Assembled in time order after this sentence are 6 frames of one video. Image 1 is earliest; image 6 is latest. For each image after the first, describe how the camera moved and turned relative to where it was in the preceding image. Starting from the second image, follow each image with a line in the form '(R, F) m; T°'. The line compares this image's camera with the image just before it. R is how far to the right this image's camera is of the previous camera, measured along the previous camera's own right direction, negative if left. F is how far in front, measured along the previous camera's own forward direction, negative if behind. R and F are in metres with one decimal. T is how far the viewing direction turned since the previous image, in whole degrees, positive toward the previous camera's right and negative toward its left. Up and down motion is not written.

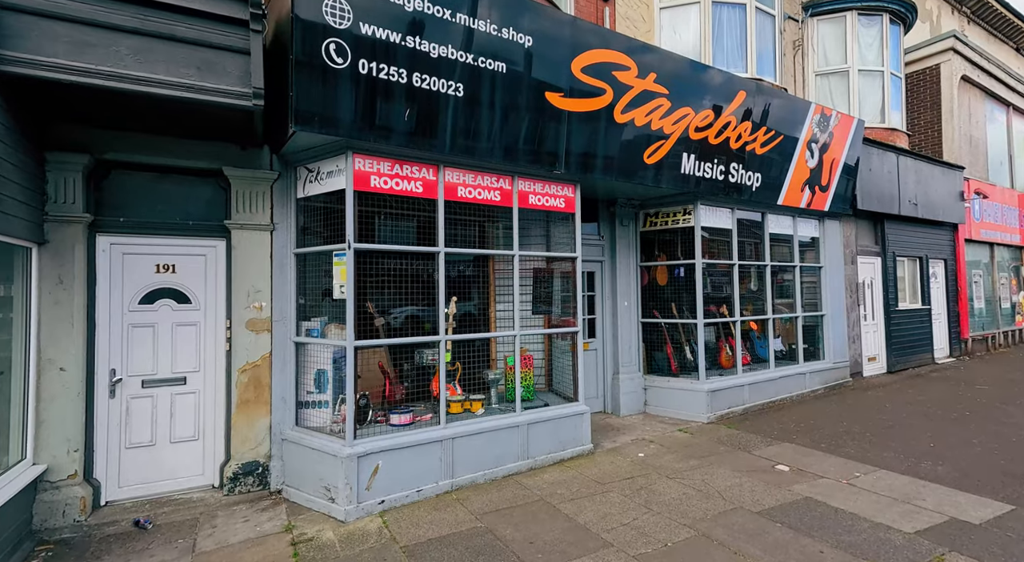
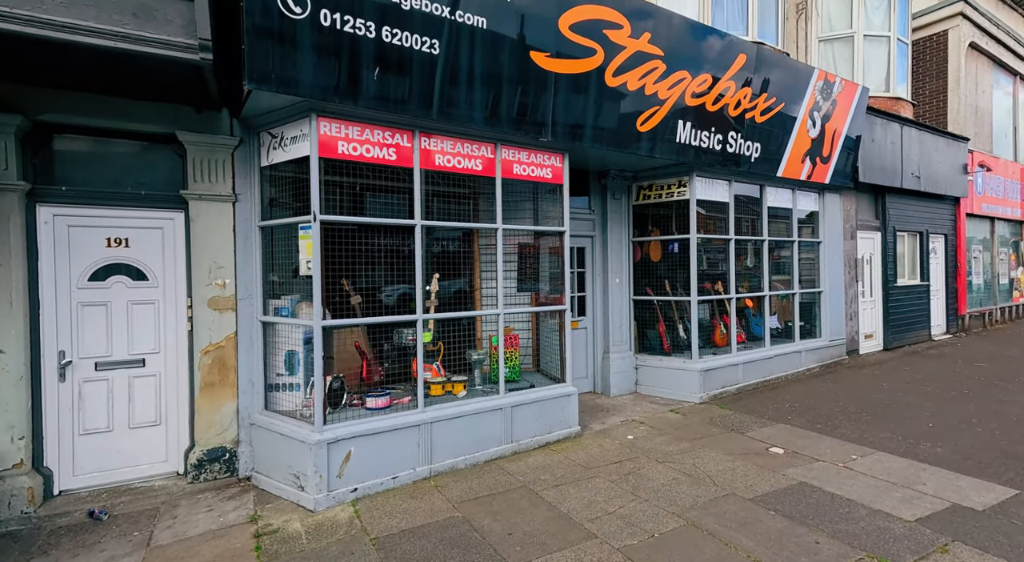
(+0.1, +0.3) m; 0°
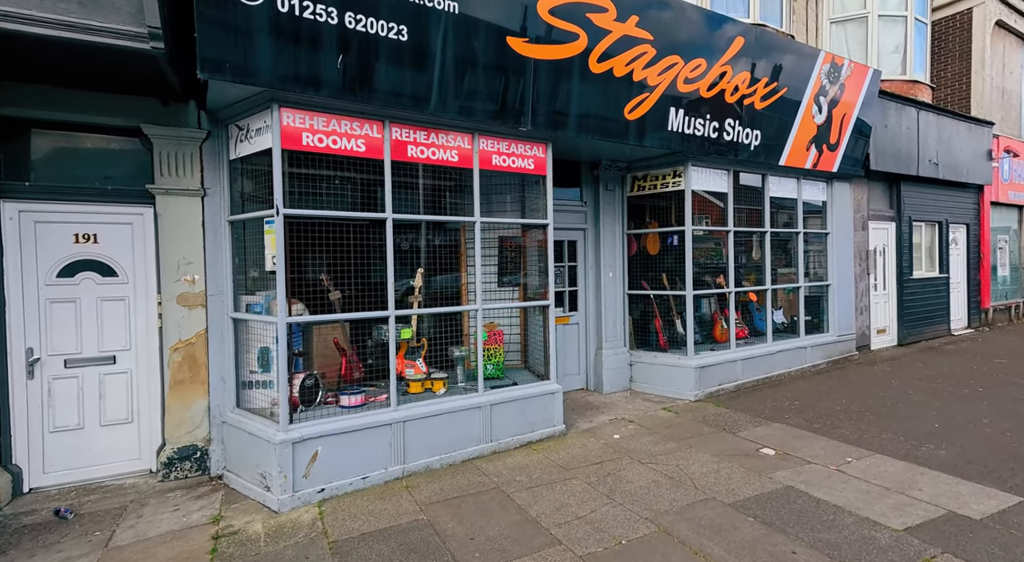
(+0.4, +0.2) m; -2°
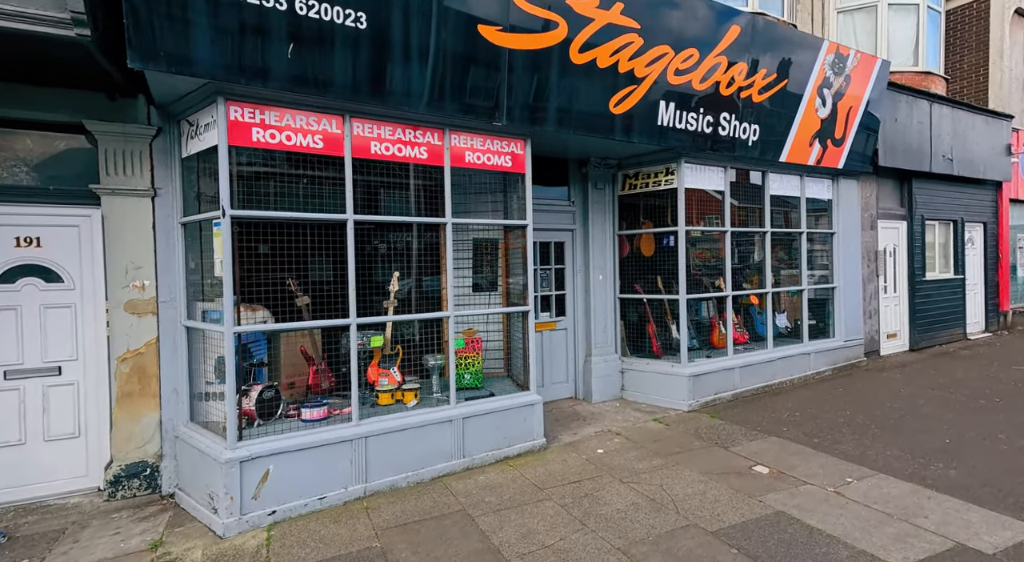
(+0.3, +0.3) m; -1°
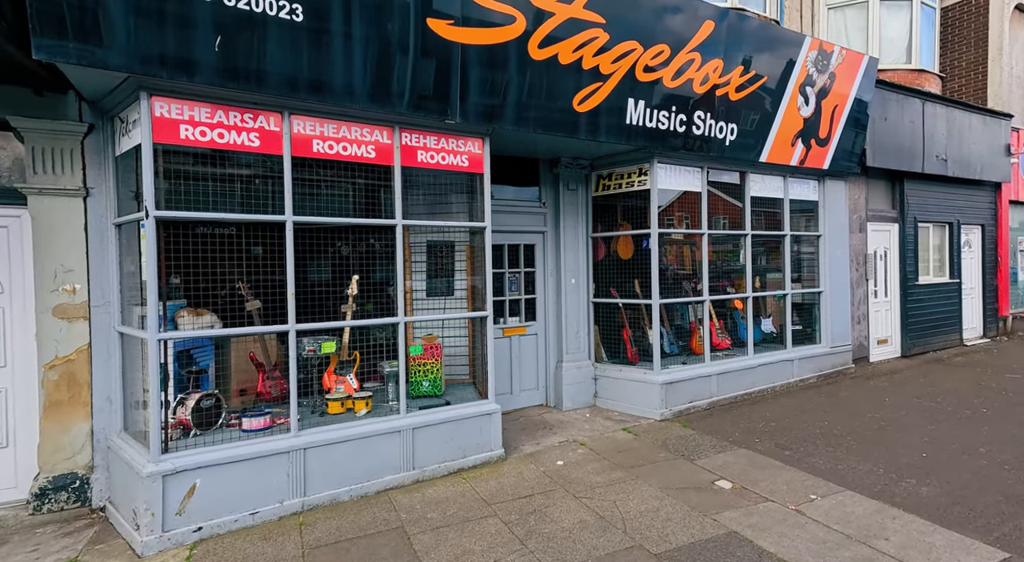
(+0.5, +0.2) m; -1°
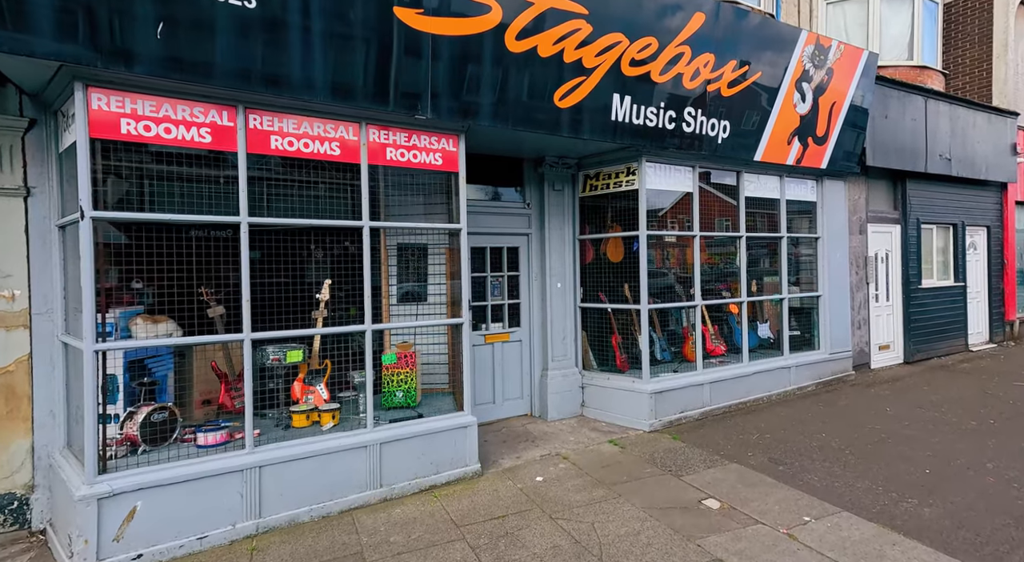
(+0.2, +0.3) m; 0°
